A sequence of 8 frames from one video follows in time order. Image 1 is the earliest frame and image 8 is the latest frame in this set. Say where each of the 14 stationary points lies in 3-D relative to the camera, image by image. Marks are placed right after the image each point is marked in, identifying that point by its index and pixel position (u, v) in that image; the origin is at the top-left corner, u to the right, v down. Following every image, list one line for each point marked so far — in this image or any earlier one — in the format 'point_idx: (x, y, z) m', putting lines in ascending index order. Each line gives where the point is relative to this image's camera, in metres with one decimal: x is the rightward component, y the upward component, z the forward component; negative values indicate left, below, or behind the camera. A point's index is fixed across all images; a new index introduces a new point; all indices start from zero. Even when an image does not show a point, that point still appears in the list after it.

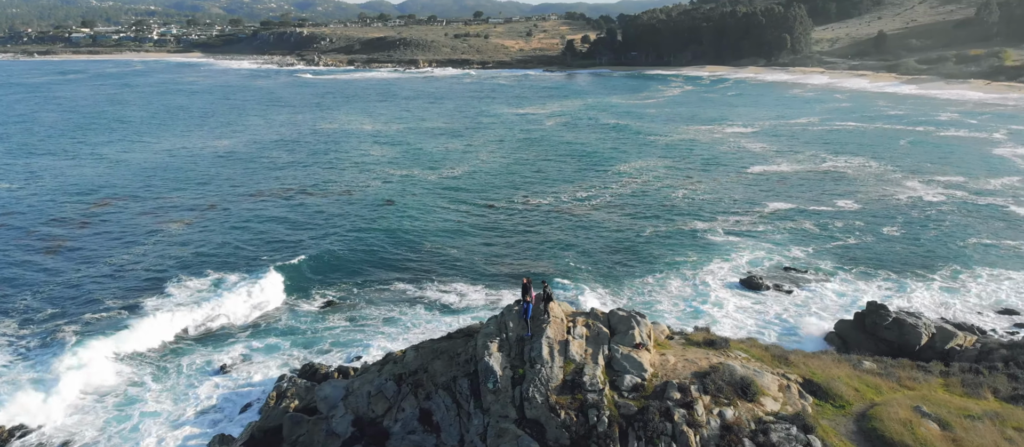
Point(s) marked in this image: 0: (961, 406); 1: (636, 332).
0: (+7.1, -2.9, +11.4) m
1: (+1.9, -1.6, +10.8) m
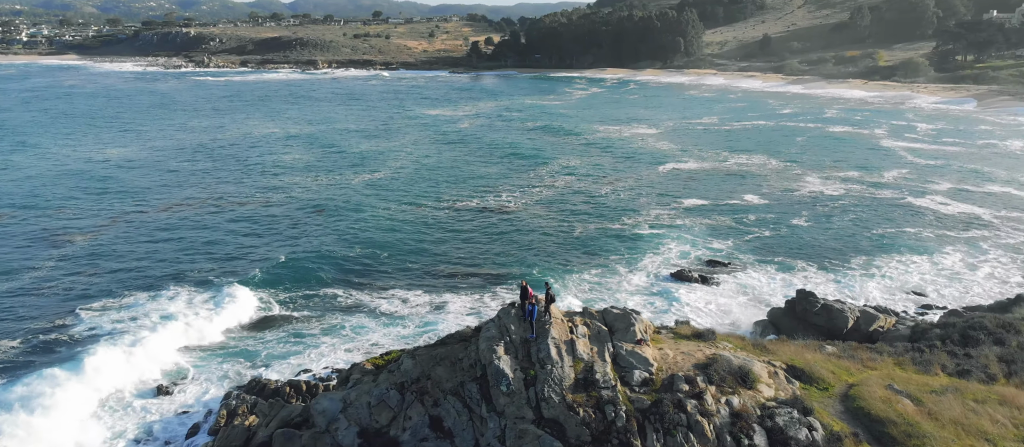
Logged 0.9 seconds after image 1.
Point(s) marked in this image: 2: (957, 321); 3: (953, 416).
0: (+7.1, -2.8, +12.4) m
1: (+2.0, -1.6, +11.1) m
2: (+11.1, -2.4, +18.0) m
3: (+6.7, -2.9, +10.9) m
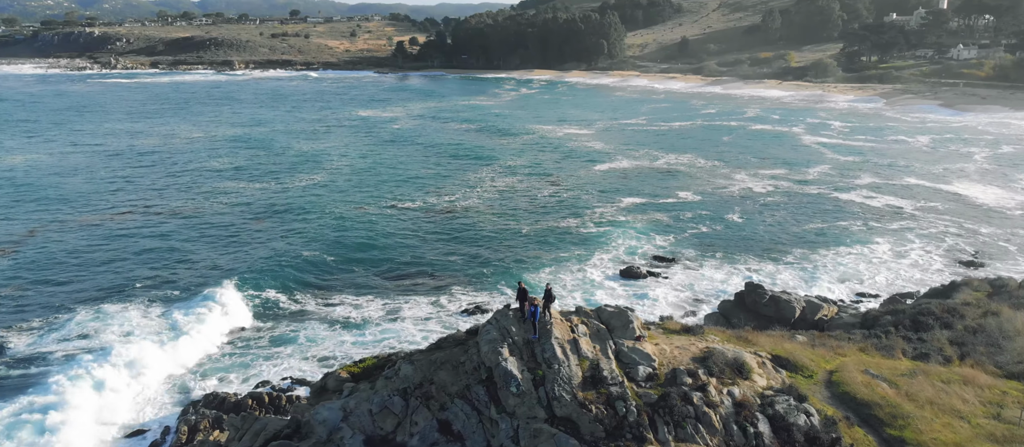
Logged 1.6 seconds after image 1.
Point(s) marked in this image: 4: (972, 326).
0: (+6.9, -2.6, +13.2) m
1: (+2.0, -1.6, +11.4) m
2: (+10.4, -2.2, +19.1) m
3: (+6.7, -2.8, +11.6) m
4: (+10.8, -2.4, +16.9) m
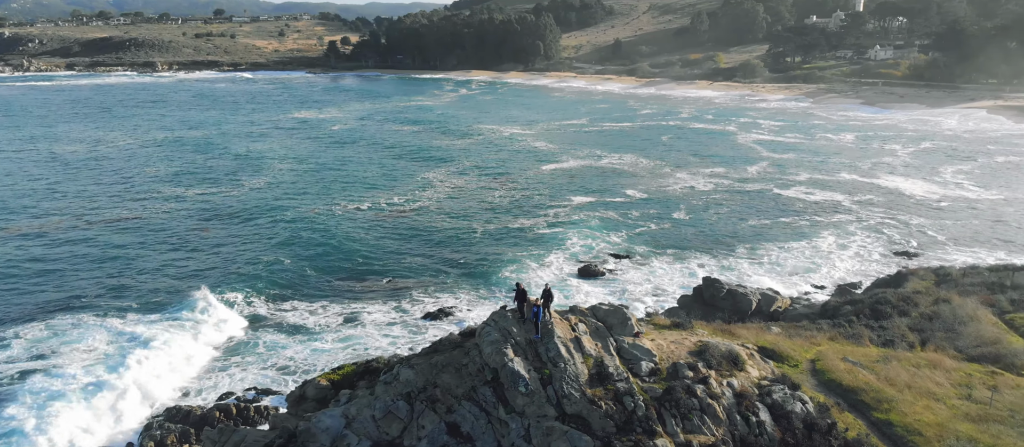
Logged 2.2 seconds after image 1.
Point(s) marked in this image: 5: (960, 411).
0: (+6.8, -2.5, +13.9) m
1: (+1.9, -1.6, +11.7) m
2: (+9.7, -2.0, +20.1) m
3: (+6.7, -2.7, +12.3) m
4: (+10.3, -2.2, +17.9) m
5: (+7.1, -3.0, +11.4) m
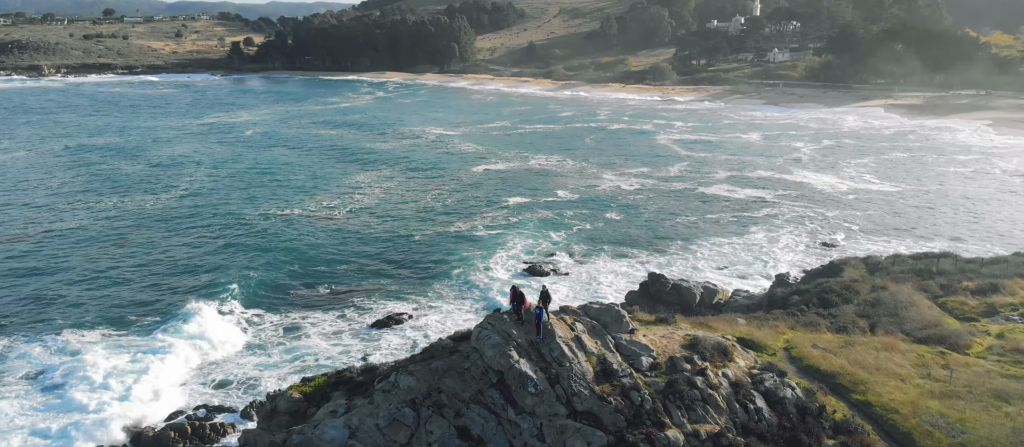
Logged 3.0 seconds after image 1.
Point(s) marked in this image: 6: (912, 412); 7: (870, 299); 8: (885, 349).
0: (+6.5, -2.4, +14.7) m
1: (+1.9, -1.6, +12.0) m
2: (+8.7, -1.9, +21.2) m
3: (+6.5, -2.6, +13.1) m
4: (+9.5, -2.0, +19.1) m
5: (+7.1, -2.8, +12.4) m
6: (+6.3, -3.0, +11.3) m
7: (+9.6, -2.0, +19.4) m
8: (+7.5, -2.5, +14.5) m
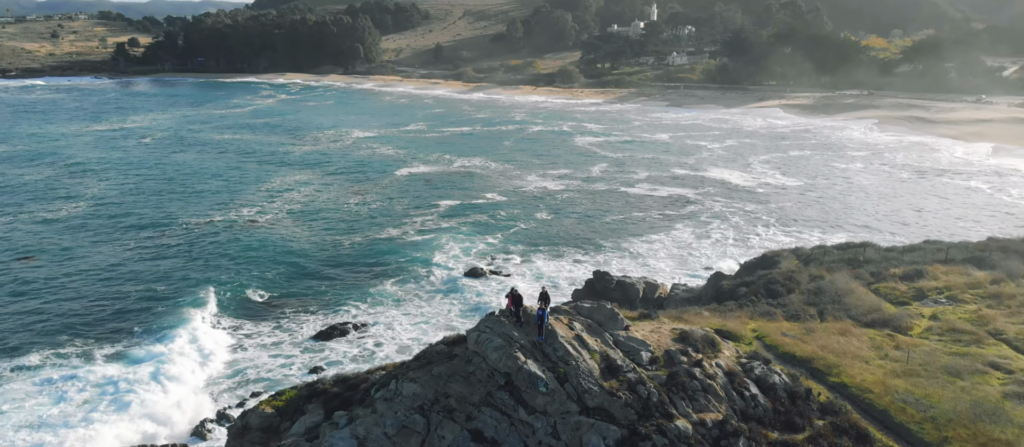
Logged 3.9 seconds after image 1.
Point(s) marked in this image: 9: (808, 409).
0: (+6.0, -2.3, +15.6) m
1: (+1.8, -1.6, +12.4) m
2: (+7.4, -1.7, +22.4) m
3: (+6.3, -2.4, +14.1) m
4: (+8.5, -1.9, +20.4) m
5: (+6.9, -2.7, +13.4) m
6: (+6.3, -2.8, +12.2) m
7: (+8.6, -1.8, +20.7) m
8: (+7.1, -2.4, +15.6) m
9: (+4.6, -2.9, +11.2) m
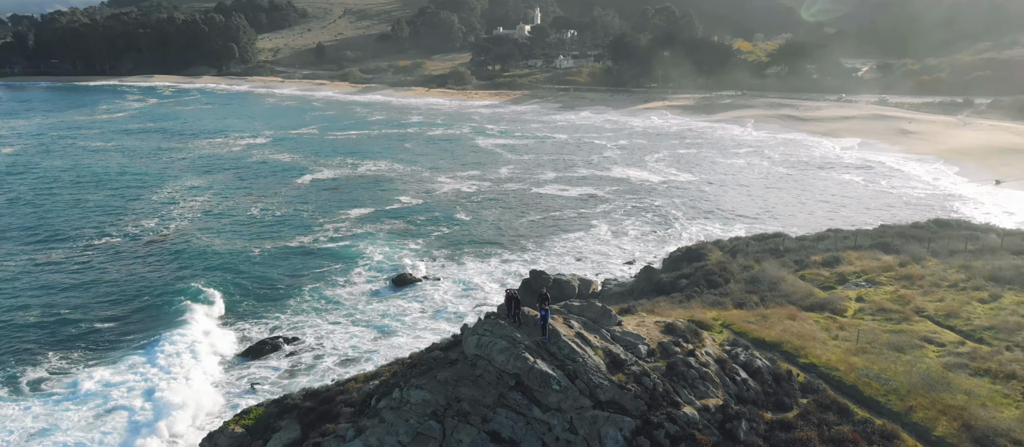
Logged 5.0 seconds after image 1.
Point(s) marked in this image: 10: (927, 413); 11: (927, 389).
0: (+5.4, -2.2, +16.7) m
1: (+1.7, -1.6, +12.8) m
2: (+5.8, -1.6, +23.5) m
3: (+5.9, -2.3, +15.2) m
4: (+7.1, -1.7, +21.7) m
5: (+6.7, -2.5, +14.6) m
6: (+6.2, -2.7, +13.4) m
7: (+7.1, -1.6, +22.0) m
8: (+6.5, -2.2, +16.8) m
9: (+4.6, -2.7, +12.0) m
10: (+6.9, -3.2, +12.1) m
11: (+7.3, -2.9, +12.8) m
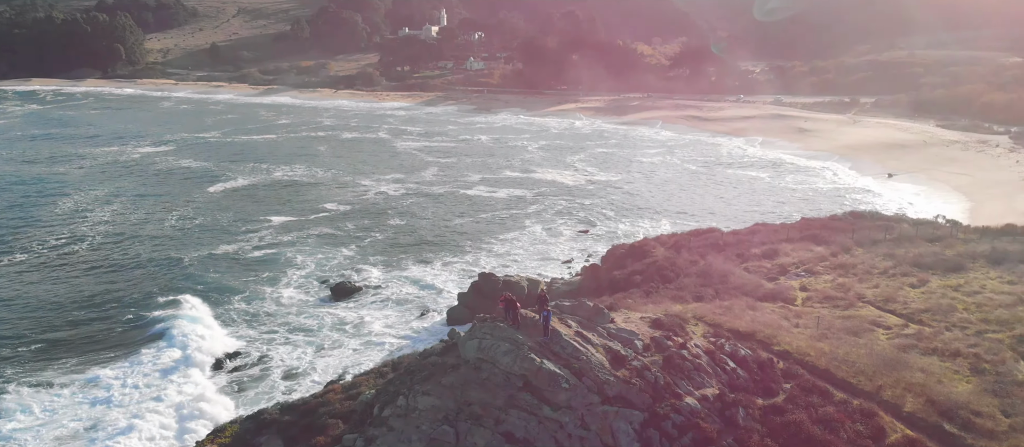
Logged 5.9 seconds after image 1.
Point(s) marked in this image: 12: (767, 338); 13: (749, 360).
0: (+4.8, -2.1, +17.4) m
1: (+1.6, -1.6, +13.2) m
2: (+4.3, -1.5, +24.3) m
3: (+5.5, -2.2, +16.0) m
4: (+5.9, -1.6, +22.7) m
5: (+6.3, -2.4, +15.5) m
6: (+6.0, -2.6, +14.2) m
7: (+5.9, -1.5, +23.0) m
8: (+5.8, -2.1, +17.7) m
9: (+4.6, -2.7, +12.7) m
10: (+6.9, -3.0, +13.0) m
11: (+7.2, -2.8, +13.8) m
12: (+5.1, -2.4, +14.7) m
13: (+4.2, -2.5, +12.9) m
